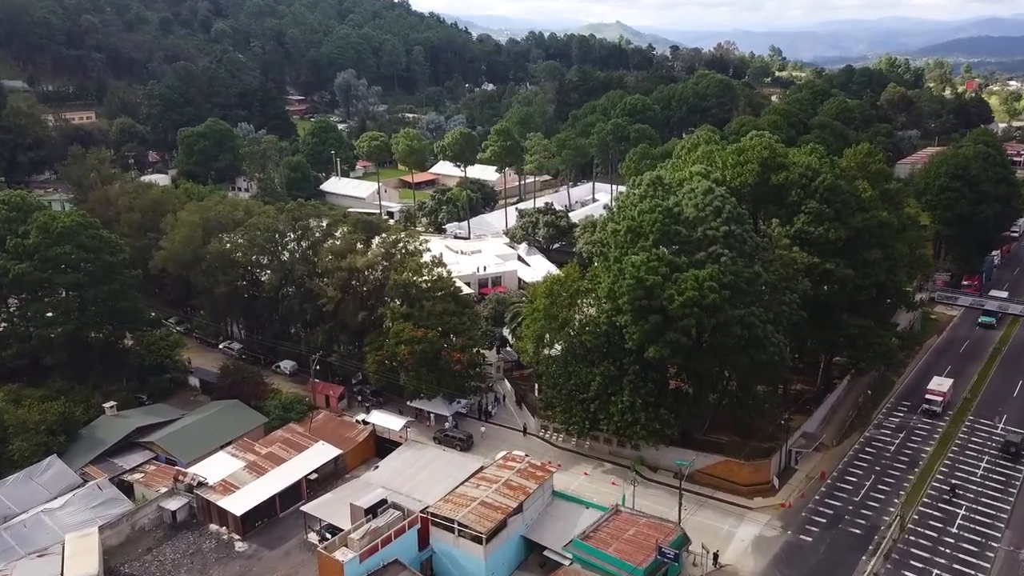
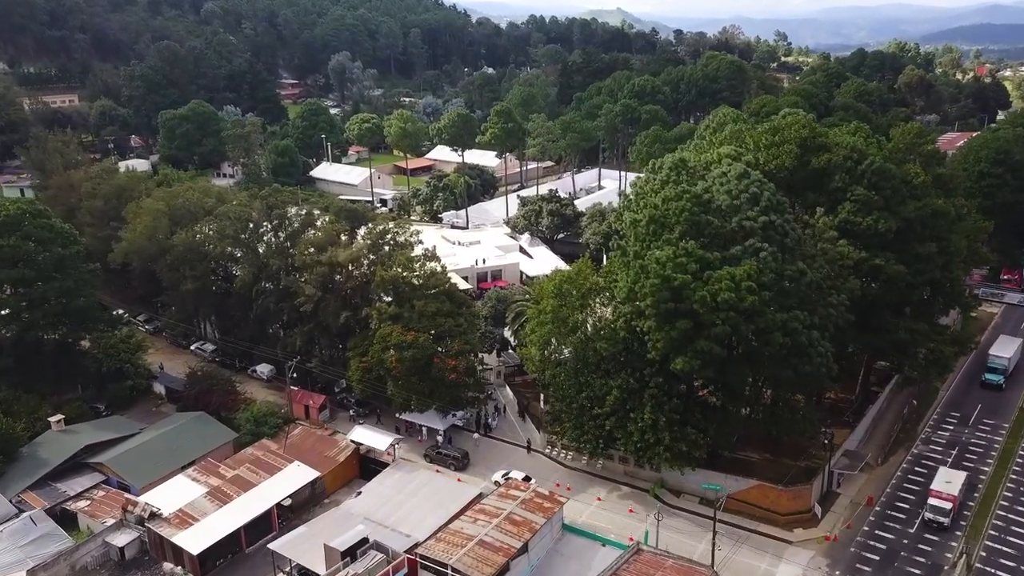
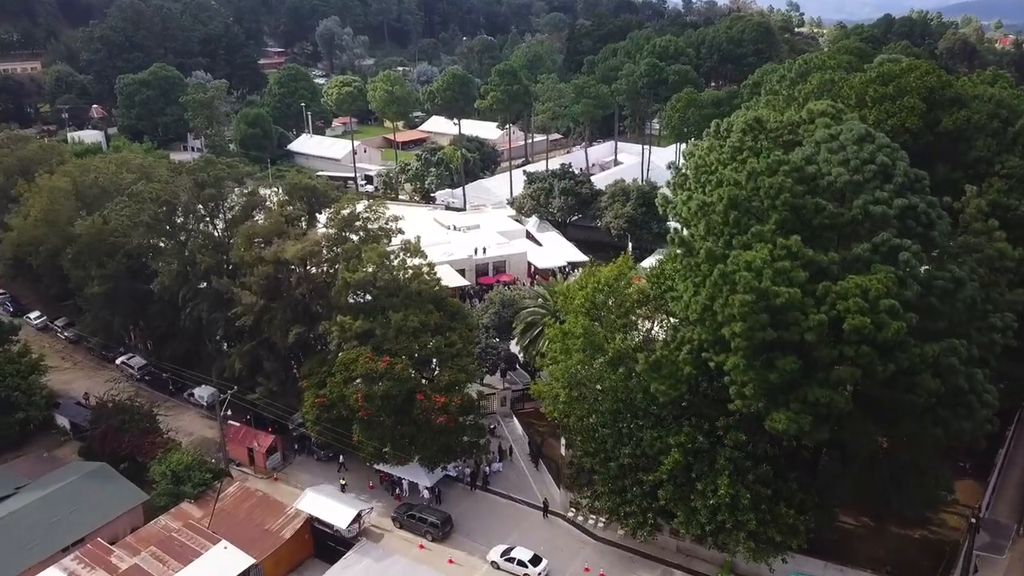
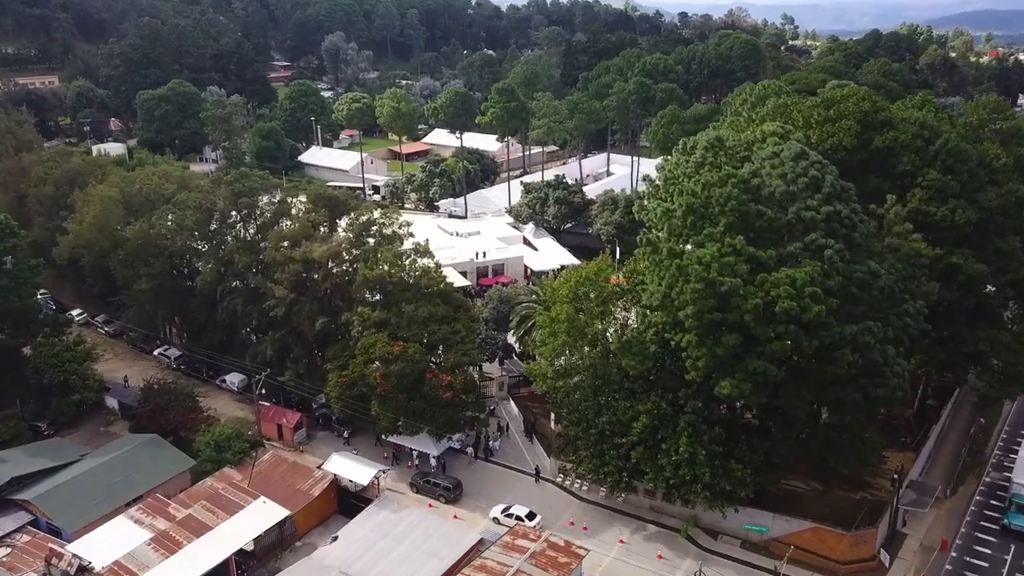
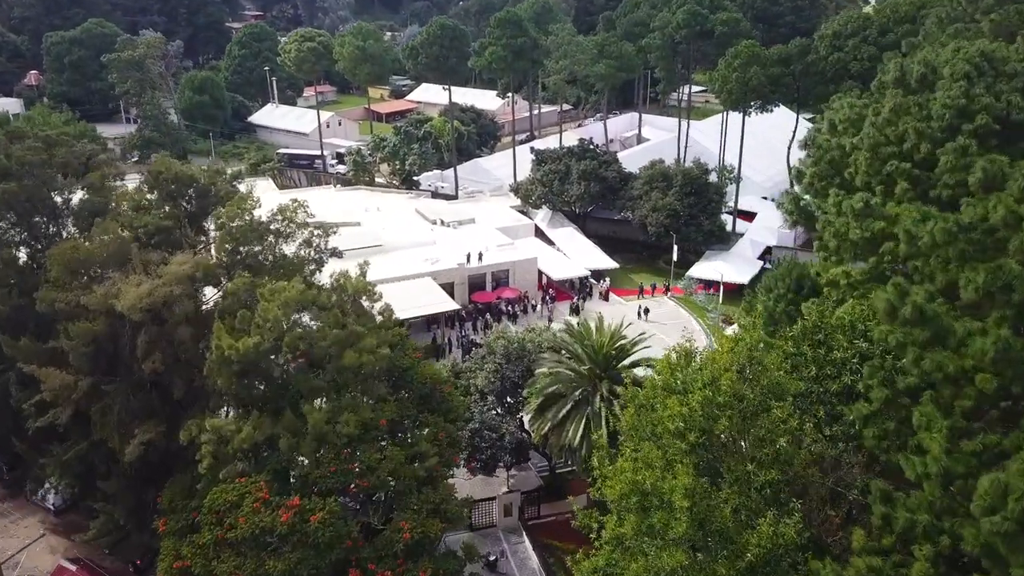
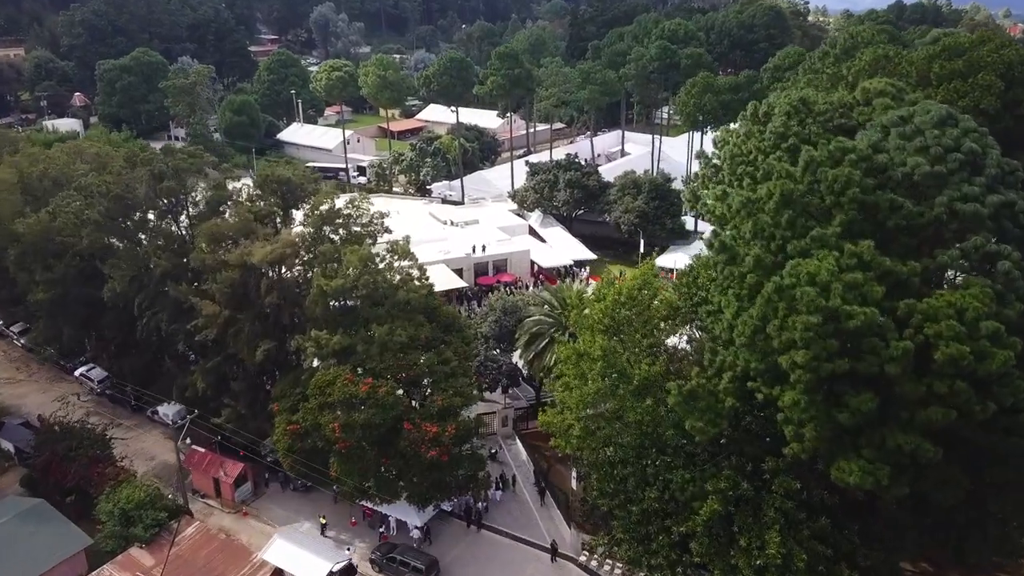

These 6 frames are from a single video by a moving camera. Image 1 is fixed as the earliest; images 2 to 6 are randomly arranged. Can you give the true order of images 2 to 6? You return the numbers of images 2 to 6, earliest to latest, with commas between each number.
2, 4, 3, 6, 5
